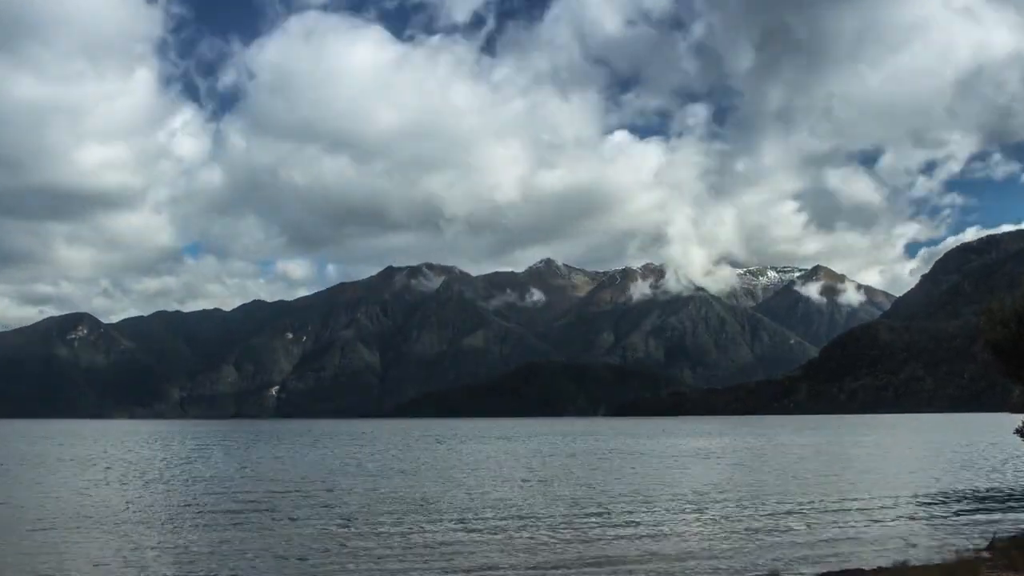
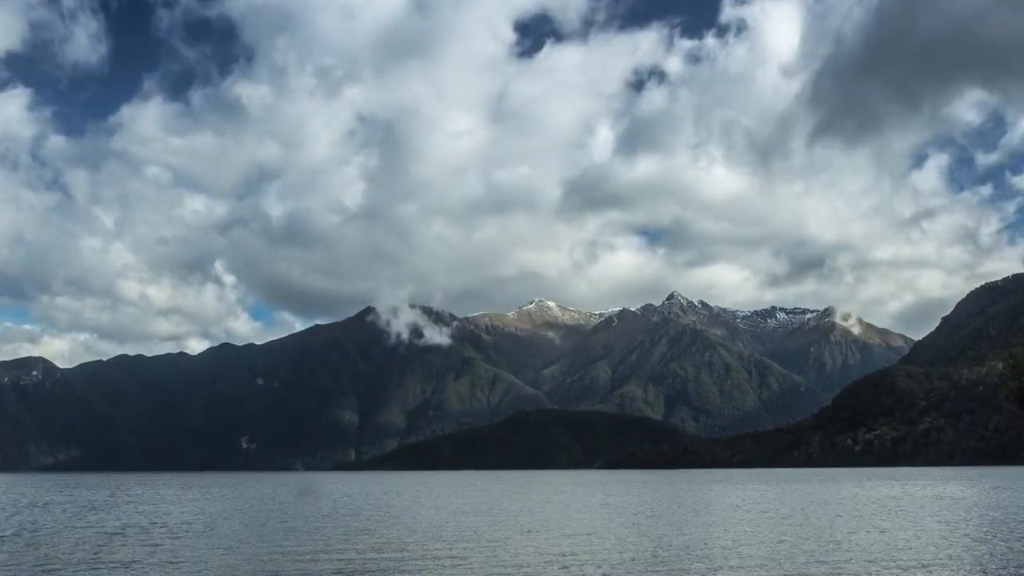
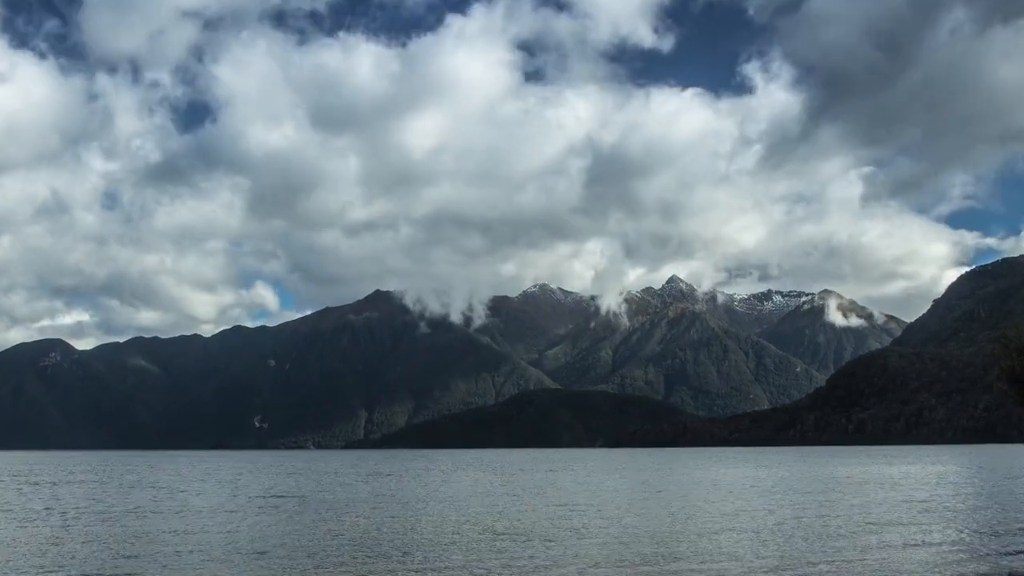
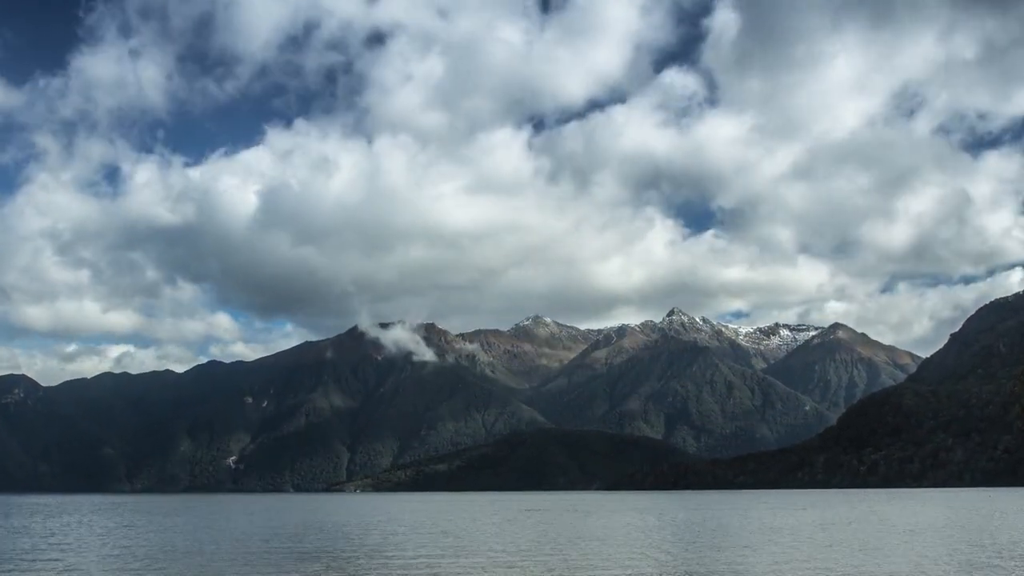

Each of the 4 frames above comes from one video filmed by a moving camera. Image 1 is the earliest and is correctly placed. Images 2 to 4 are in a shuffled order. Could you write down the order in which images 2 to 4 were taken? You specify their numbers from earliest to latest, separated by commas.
3, 2, 4
